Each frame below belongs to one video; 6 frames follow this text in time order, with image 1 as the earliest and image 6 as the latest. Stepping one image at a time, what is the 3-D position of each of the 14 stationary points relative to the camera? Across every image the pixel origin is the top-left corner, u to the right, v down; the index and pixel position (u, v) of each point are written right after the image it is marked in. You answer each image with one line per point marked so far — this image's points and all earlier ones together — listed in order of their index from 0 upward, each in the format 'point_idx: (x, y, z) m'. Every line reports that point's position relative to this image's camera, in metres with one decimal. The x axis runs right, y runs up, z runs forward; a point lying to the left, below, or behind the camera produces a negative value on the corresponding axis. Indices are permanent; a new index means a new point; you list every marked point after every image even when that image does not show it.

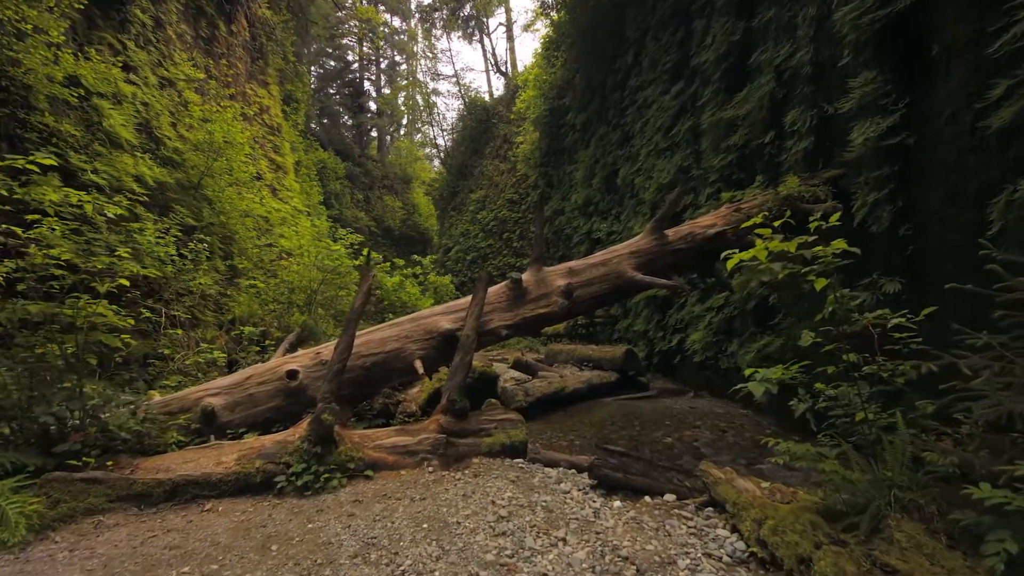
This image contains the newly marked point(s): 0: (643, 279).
0: (+1.2, +0.1, +4.5) m
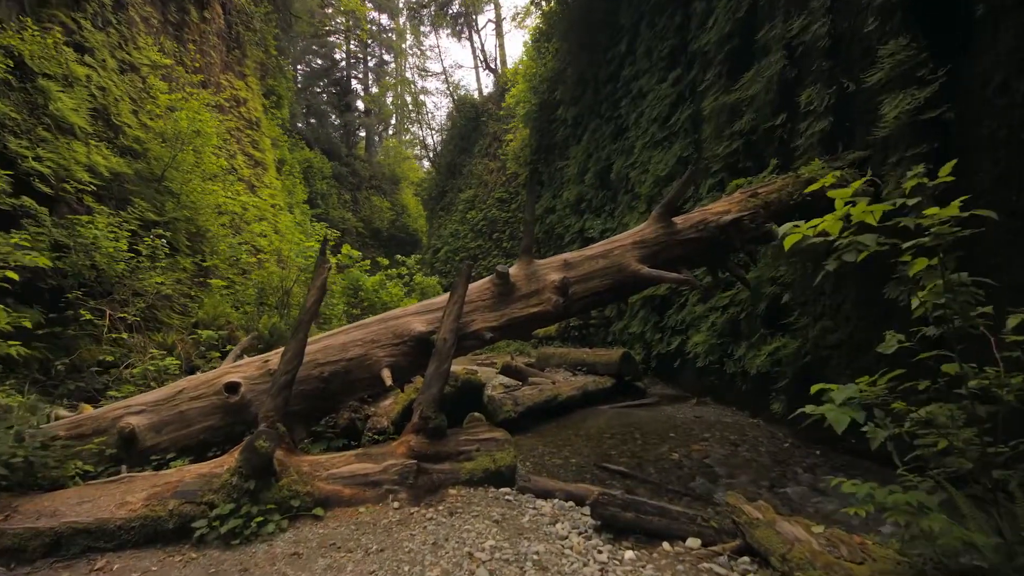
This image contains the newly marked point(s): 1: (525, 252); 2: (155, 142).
0: (+1.1, +0.1, +4.0) m
1: (+0.1, +0.3, +4.1) m
2: (-5.8, +2.4, +8.2) m
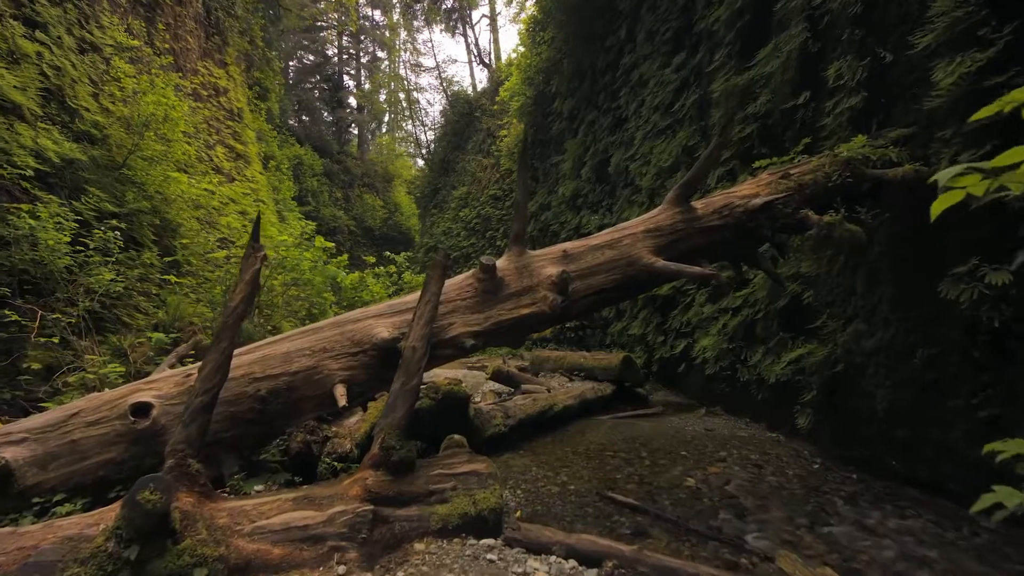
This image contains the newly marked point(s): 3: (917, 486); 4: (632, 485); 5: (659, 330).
0: (+1.0, +0.1, +3.4) m
1: (0.0, +0.3, +3.5) m
2: (-5.9, +2.4, +7.6) m
3: (+2.8, -1.4, +3.5) m
4: (+0.8, -1.4, +3.5) m
5: (+2.0, -0.6, +7.1) m
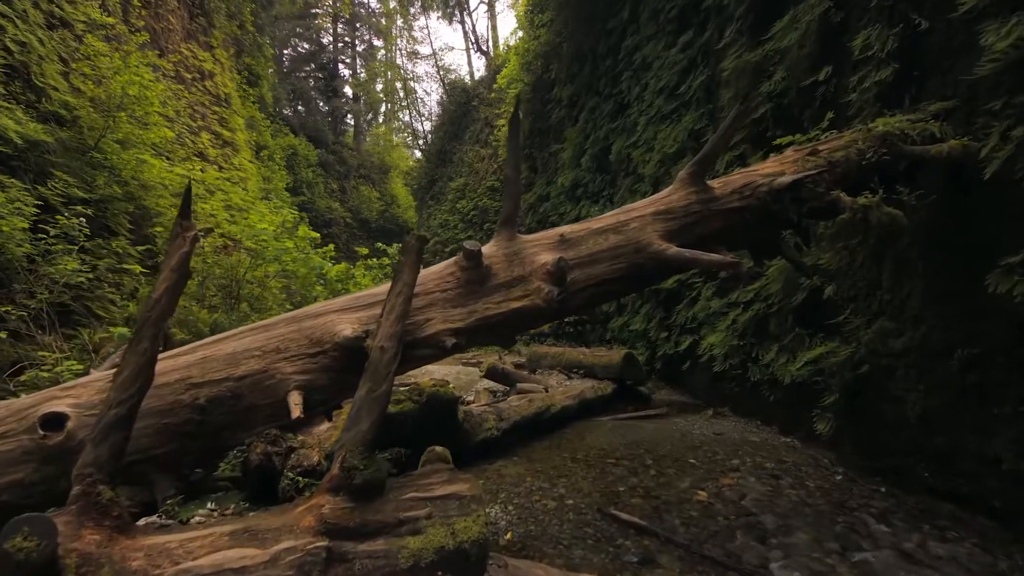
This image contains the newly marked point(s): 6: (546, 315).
0: (+1.0, +0.2, +3.0) m
1: (0.0, +0.4, +3.1) m
2: (-6.0, +2.5, +7.1) m
3: (+2.8, -1.3, +3.2) m
4: (+0.8, -1.3, +3.2) m
5: (+2.0, -0.5, +6.7) m
6: (+0.2, -0.2, +3.0) m
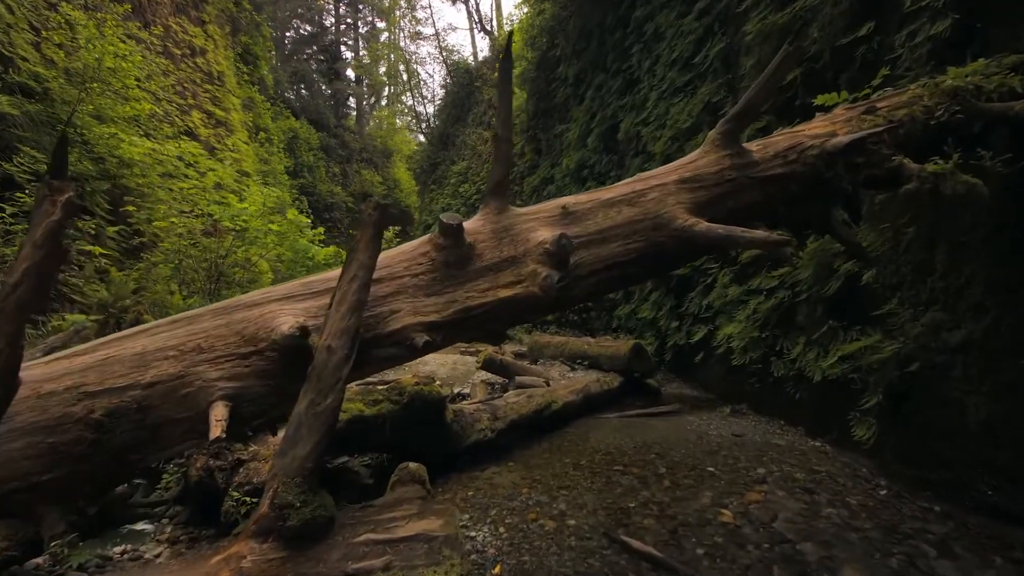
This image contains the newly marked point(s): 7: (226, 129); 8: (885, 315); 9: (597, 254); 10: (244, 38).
0: (+0.9, +0.3, +2.5) m
1: (-0.1, +0.5, +2.6) m
2: (-6.0, +2.7, +6.7) m
3: (+2.7, -1.3, +2.7) m
4: (+0.7, -1.2, +2.7) m
5: (+2.0, -0.3, +6.2) m
6: (+0.2, -0.1, +2.5) m
7: (-7.0, +3.9, +12.3) m
8: (+2.6, -0.2, +3.5) m
9: (+0.4, +0.2, +2.6) m
10: (-8.5, +8.0, +16.1) m
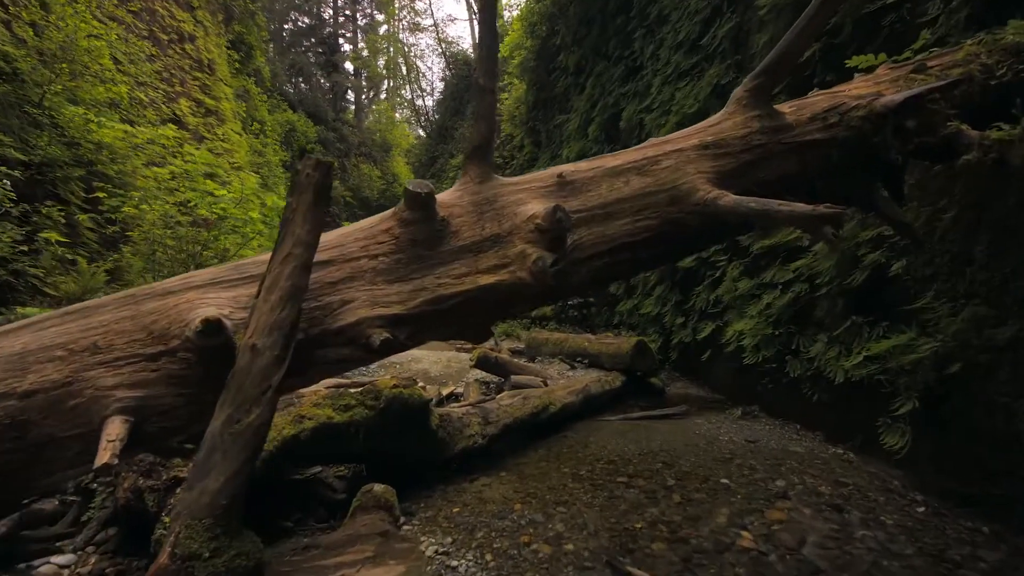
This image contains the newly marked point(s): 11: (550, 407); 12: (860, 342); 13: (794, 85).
0: (+0.9, +0.3, +2.1) m
1: (-0.1, +0.5, +2.3) m
2: (-6.0, +2.8, +6.3) m
3: (+2.7, -1.2, +2.4) m
4: (+0.7, -1.2, +2.4) m
5: (+1.9, -0.3, +5.8) m
6: (+0.1, 0.0, +2.1) m
7: (-7.0, +4.0, +11.9) m
8: (+2.6, -0.1, +3.2) m
9: (+0.4, +0.2, +2.2) m
10: (-8.6, +8.2, +15.7) m
11: (+0.3, -1.0, +4.1) m
12: (+2.4, -0.4, +3.5) m
13: (+2.5, +1.8, +4.6) m
